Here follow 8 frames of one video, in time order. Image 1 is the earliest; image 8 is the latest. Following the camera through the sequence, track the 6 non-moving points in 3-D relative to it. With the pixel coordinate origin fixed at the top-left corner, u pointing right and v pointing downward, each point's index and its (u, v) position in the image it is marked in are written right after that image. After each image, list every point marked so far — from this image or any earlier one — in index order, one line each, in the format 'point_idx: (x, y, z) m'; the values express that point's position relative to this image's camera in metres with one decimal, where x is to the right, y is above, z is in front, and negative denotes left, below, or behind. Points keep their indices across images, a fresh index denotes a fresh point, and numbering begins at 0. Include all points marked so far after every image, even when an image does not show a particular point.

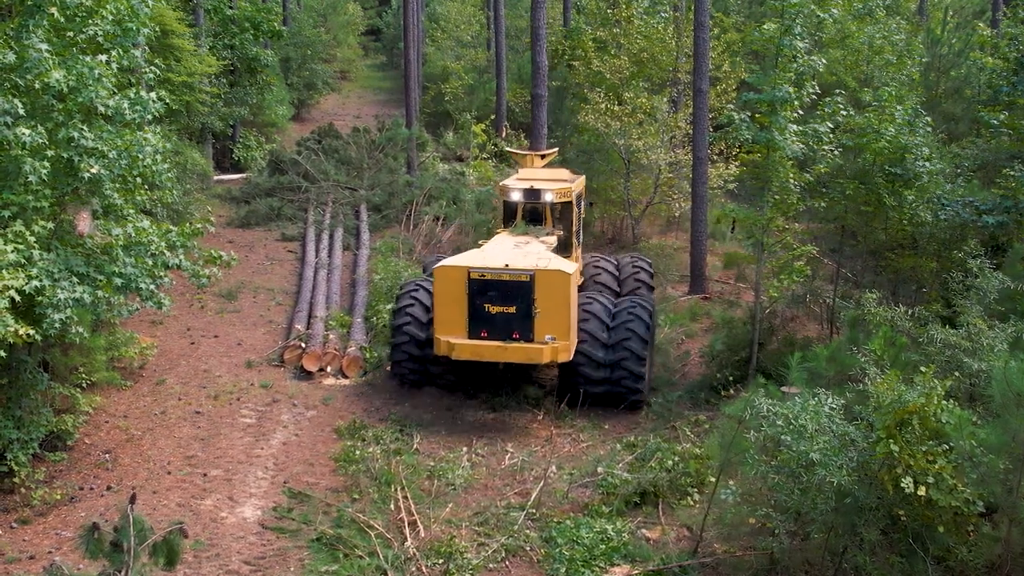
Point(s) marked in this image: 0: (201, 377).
0: (-2.6, -0.7, +11.6) m
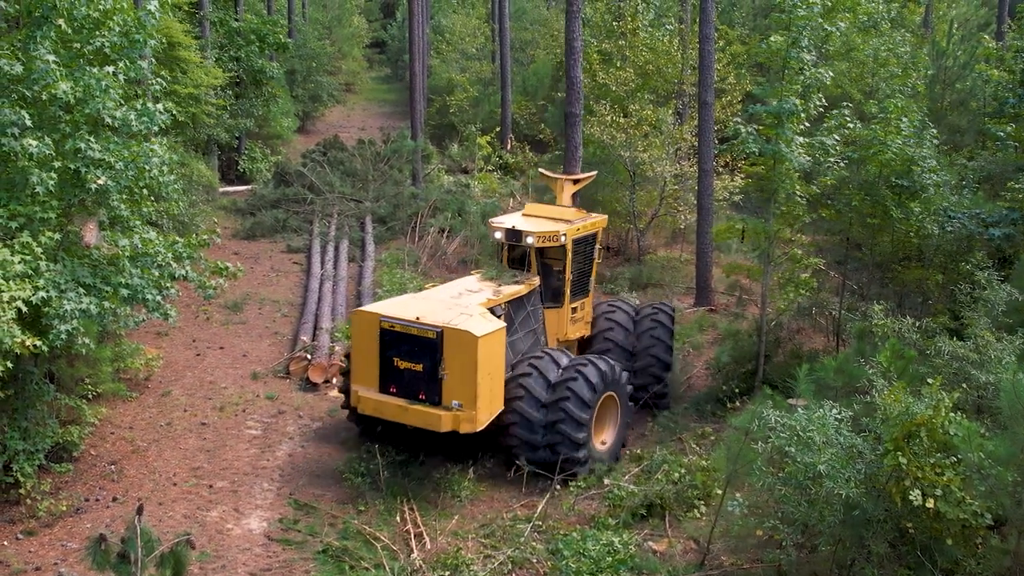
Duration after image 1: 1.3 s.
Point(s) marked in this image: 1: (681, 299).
0: (-2.6, -0.8, +11.6) m
1: (+1.8, -0.1, +15.1) m
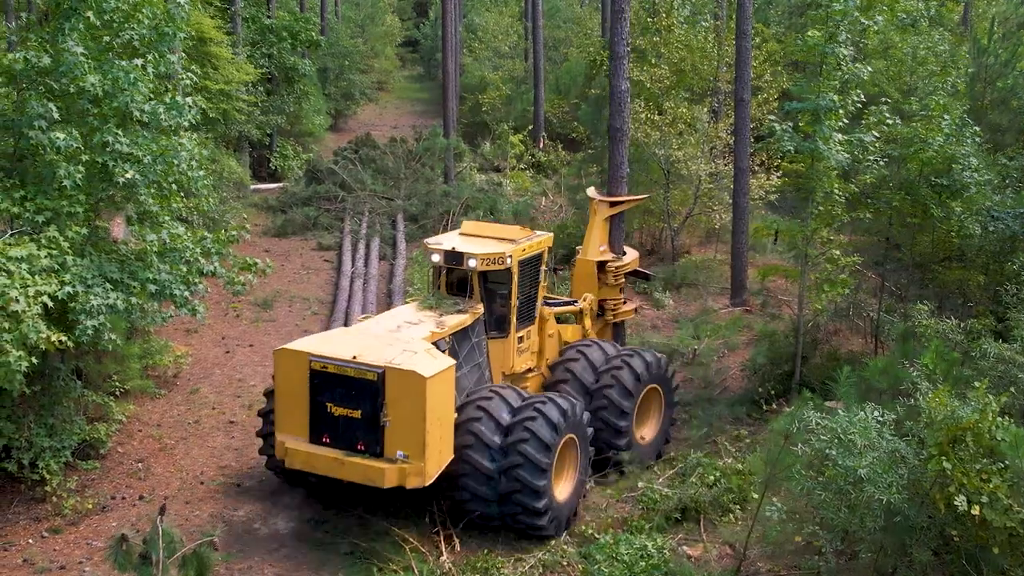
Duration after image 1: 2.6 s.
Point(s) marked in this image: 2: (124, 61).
0: (-2.3, -0.8, +11.5) m
1: (+2.2, -0.1, +14.9) m
2: (-2.4, +1.4, +8.5) m
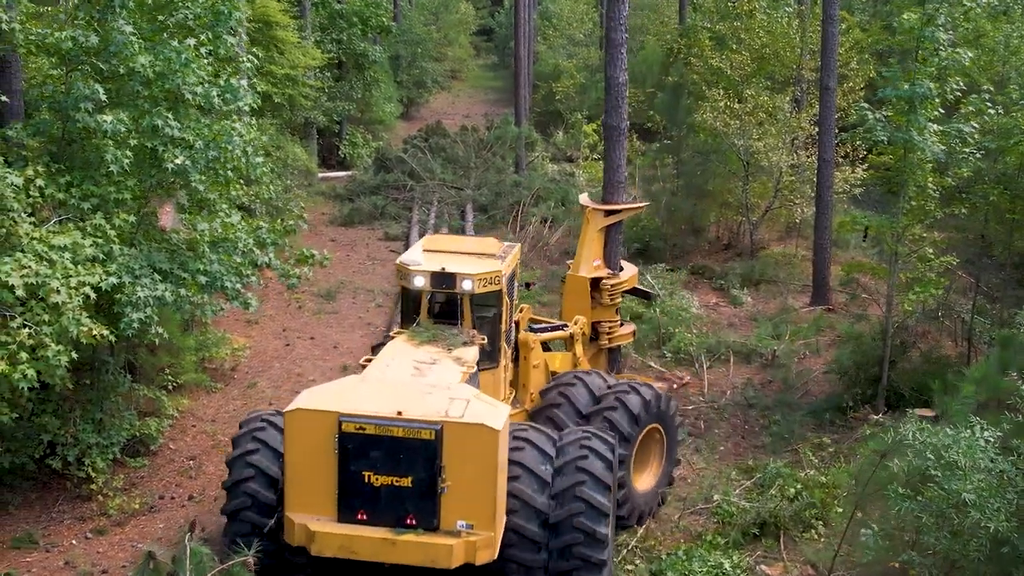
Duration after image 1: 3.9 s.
0: (-1.7, -0.7, +11.1) m
1: (+2.9, -0.1, +14.2) m
2: (-2.0, +1.4, +8.1) m
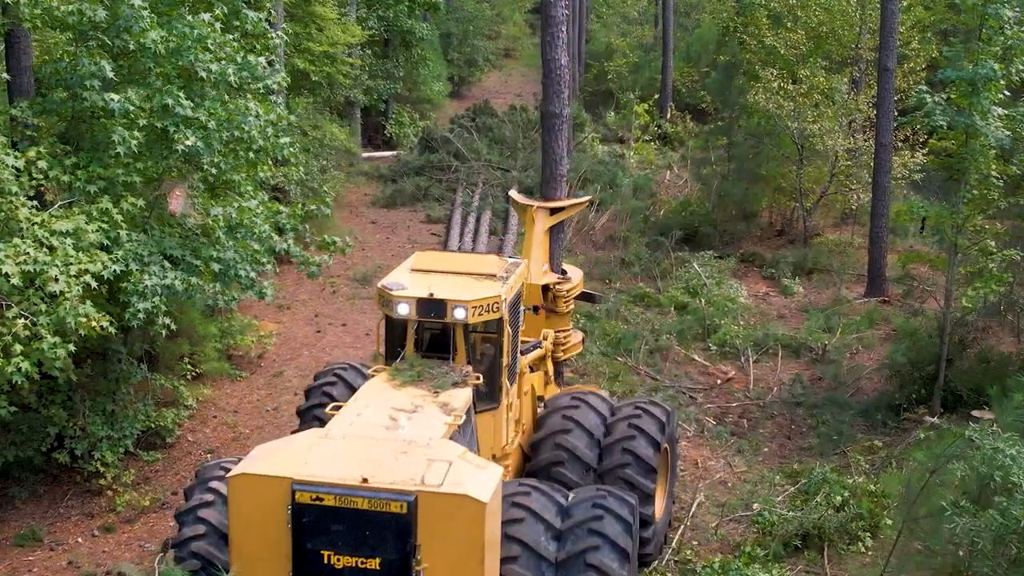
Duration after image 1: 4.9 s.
0: (-1.5, -0.6, +10.7) m
1: (+3.3, 0.0, +13.6) m
2: (-1.8, +1.5, +7.7) m
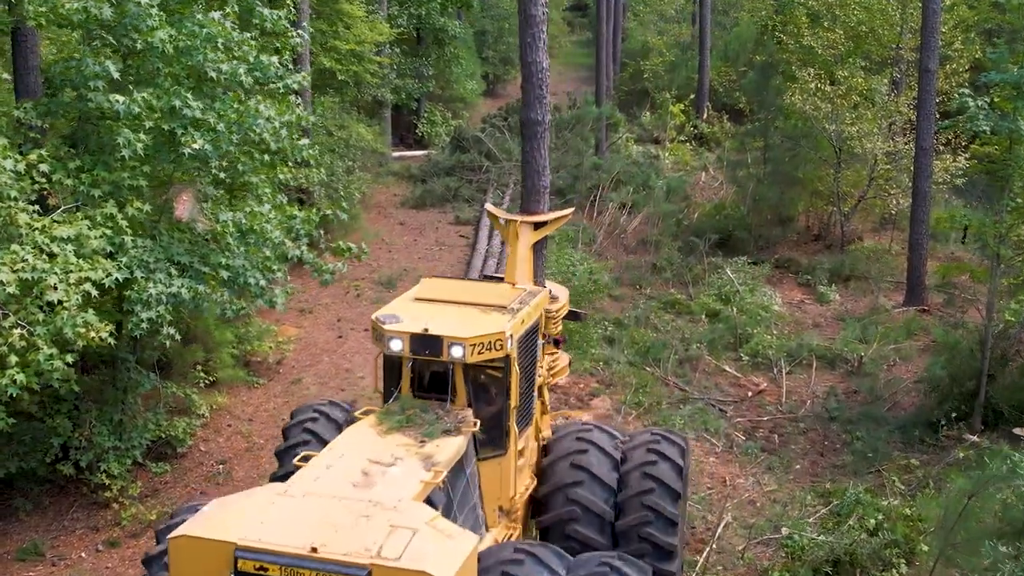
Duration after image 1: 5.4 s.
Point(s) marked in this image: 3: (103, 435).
0: (-1.3, -0.7, +10.4) m
1: (+3.6, -0.1, +13.2) m
2: (-1.7, +1.5, +7.4) m
3: (-2.3, -0.8, +7.8) m
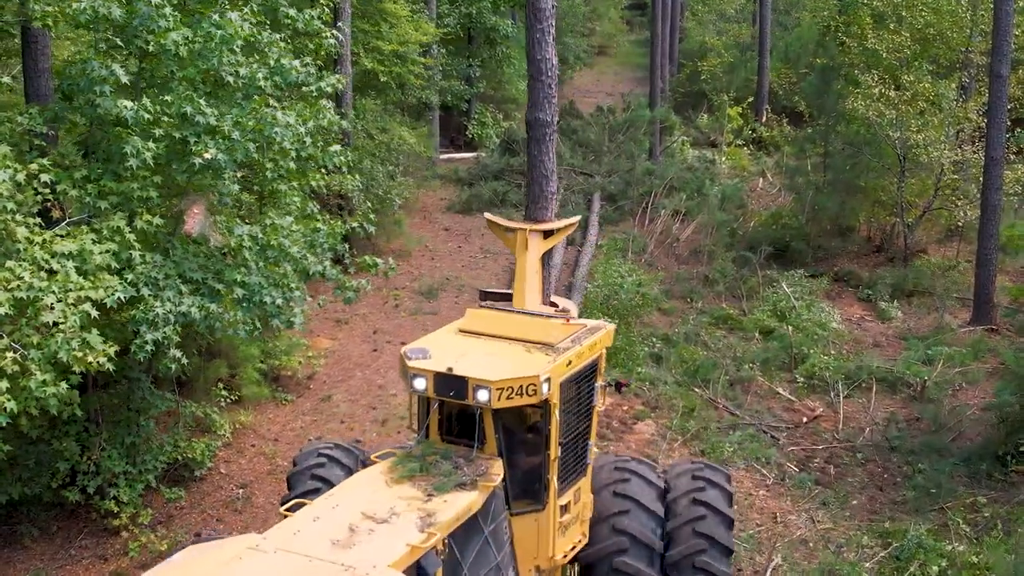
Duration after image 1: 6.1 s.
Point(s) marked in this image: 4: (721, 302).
0: (-1.0, -0.8, +10.0) m
1: (+4.0, -0.2, +12.6) m
2: (-1.5, +1.4, +7.0) m
3: (-2.1, -0.9, +7.3) m
4: (+1.9, -0.1, +12.5) m
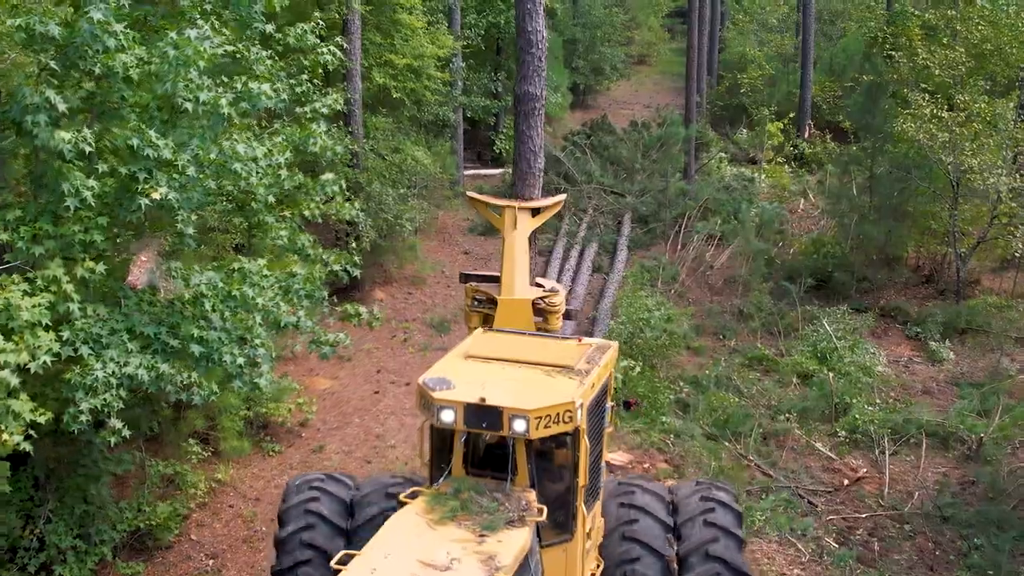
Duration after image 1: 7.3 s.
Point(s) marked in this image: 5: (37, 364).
0: (-0.9, -1.0, +9.1) m
1: (+4.2, -0.5, +11.5) m
2: (-1.5, +1.1, +6.1) m
3: (-2.1, -1.1, +6.5) m
4: (+2.0, -0.4, +11.6) m
5: (-1.8, -0.3, +5.3) m
